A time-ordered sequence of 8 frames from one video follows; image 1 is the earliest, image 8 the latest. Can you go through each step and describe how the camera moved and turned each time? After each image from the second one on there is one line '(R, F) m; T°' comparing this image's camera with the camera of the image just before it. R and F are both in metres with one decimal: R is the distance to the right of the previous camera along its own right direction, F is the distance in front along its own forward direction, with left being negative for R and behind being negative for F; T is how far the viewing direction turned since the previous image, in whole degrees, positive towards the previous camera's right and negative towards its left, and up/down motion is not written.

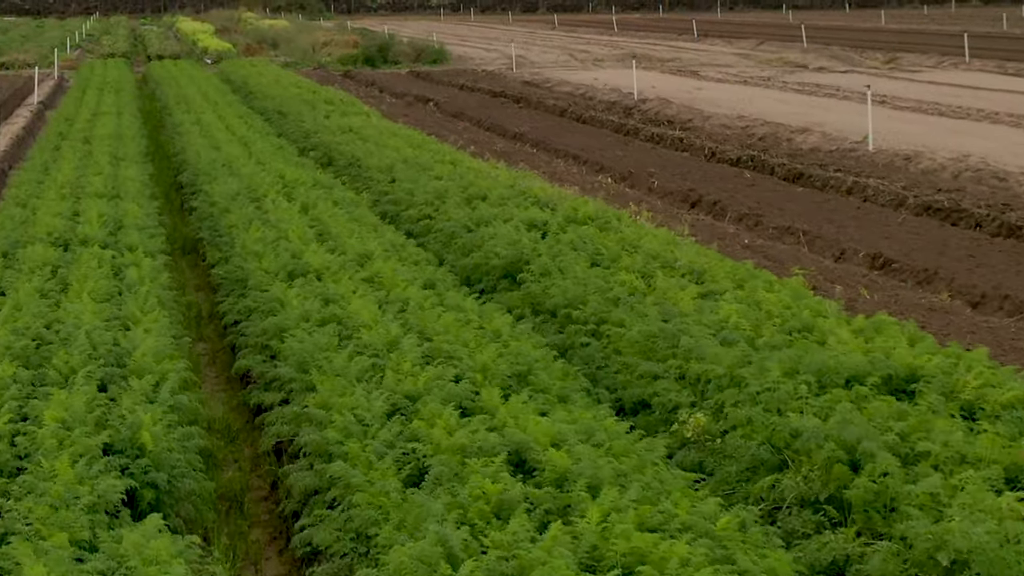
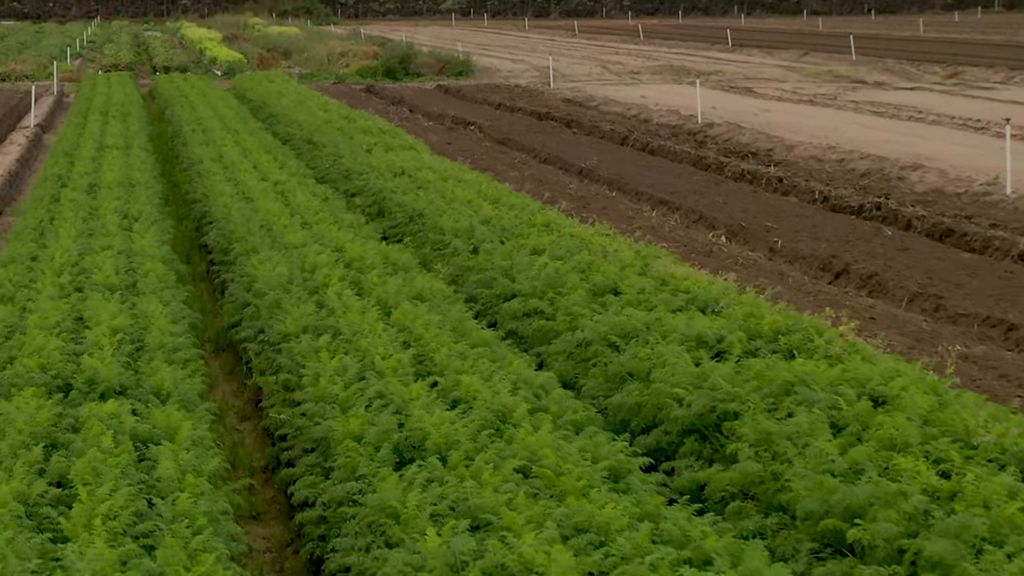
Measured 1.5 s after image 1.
(-1.4, +3.0) m; 0°
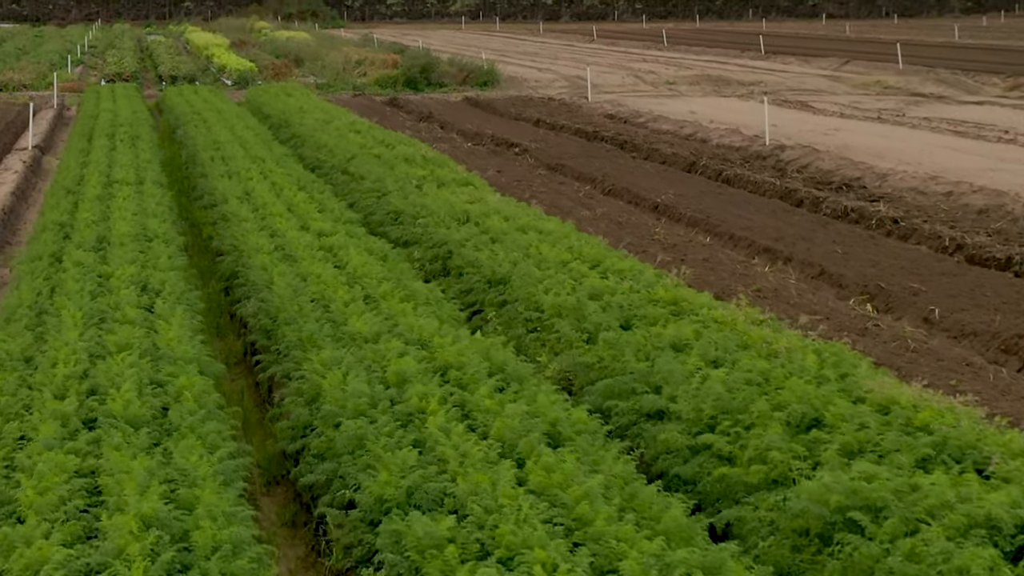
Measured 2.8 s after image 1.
(-1.2, +2.5) m; 0°
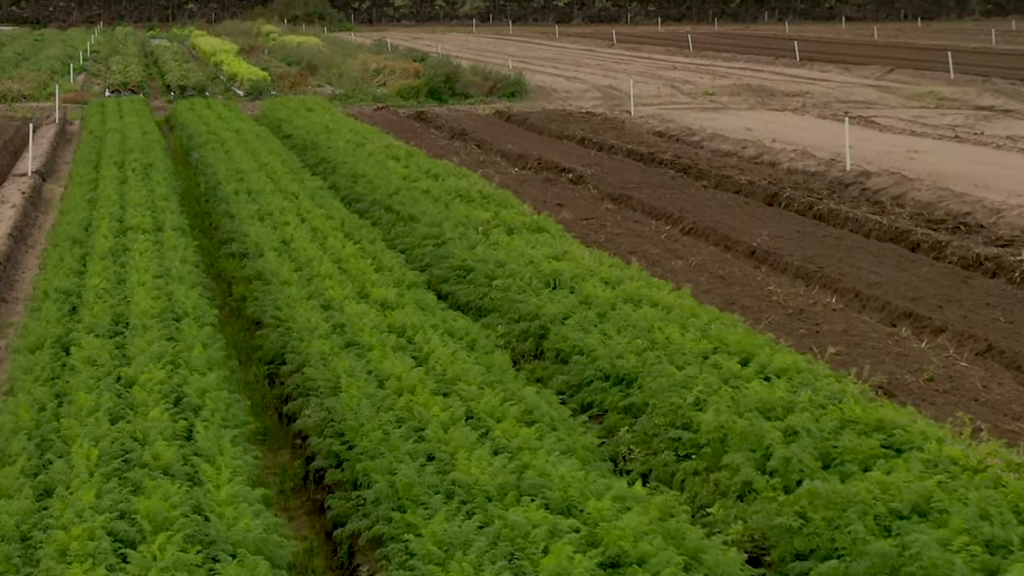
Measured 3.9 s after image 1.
(-1.2, +2.4) m; 0°
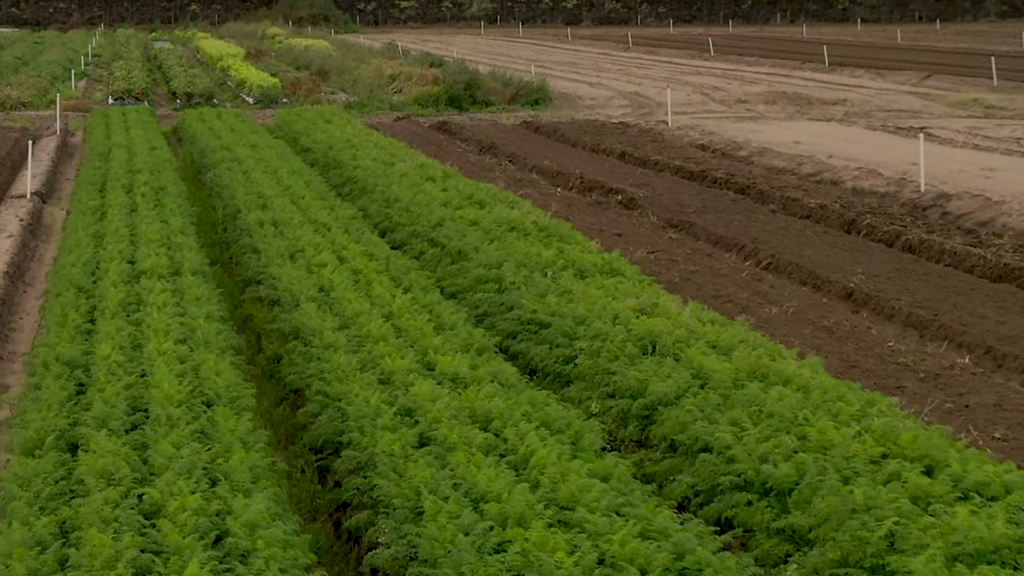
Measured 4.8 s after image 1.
(-0.9, +1.8) m; 0°
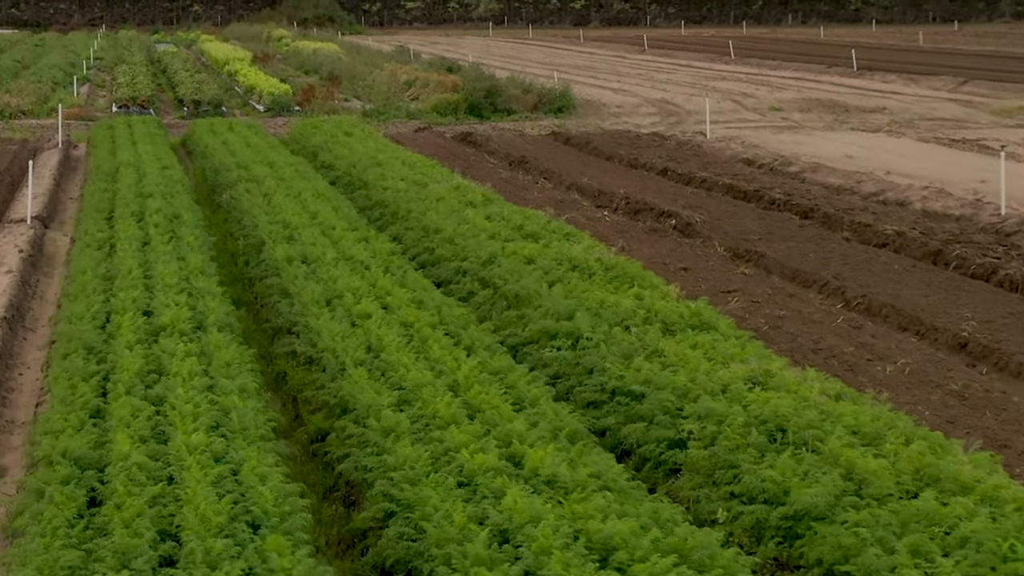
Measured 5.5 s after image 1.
(-0.8, +1.6) m; 0°
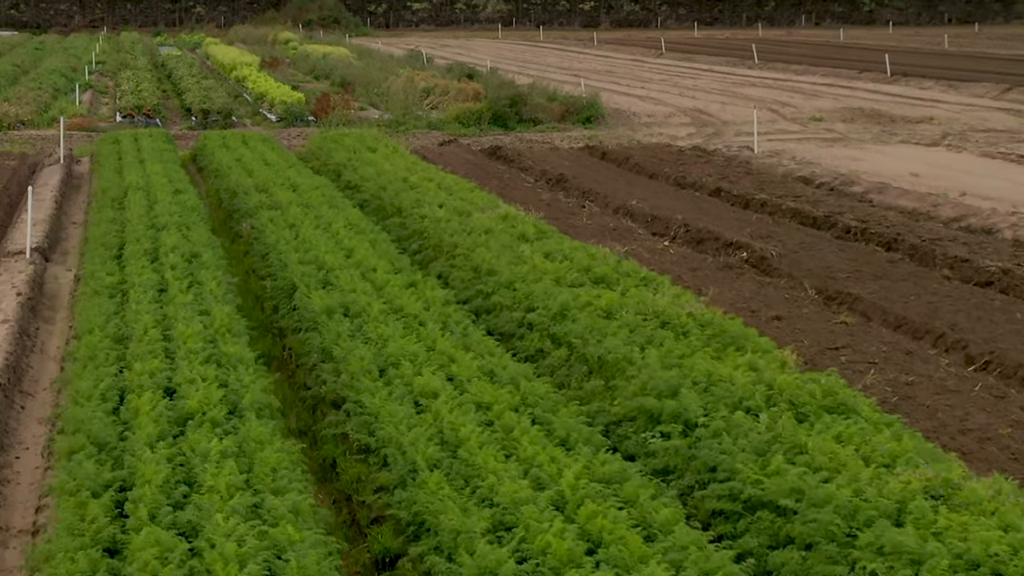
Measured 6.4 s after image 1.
(-0.9, +1.8) m; 0°
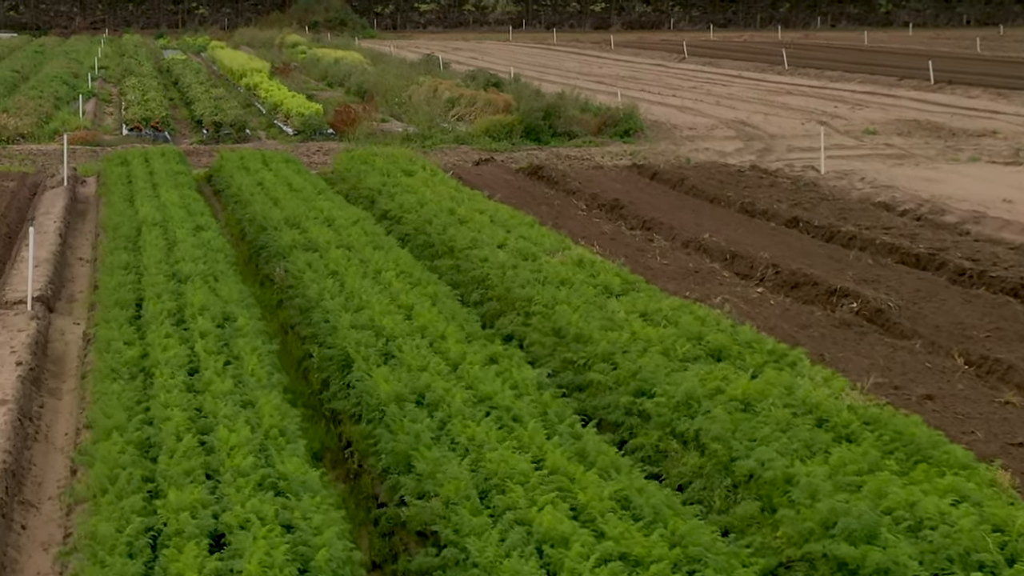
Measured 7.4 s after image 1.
(-1.1, +2.1) m; 0°
